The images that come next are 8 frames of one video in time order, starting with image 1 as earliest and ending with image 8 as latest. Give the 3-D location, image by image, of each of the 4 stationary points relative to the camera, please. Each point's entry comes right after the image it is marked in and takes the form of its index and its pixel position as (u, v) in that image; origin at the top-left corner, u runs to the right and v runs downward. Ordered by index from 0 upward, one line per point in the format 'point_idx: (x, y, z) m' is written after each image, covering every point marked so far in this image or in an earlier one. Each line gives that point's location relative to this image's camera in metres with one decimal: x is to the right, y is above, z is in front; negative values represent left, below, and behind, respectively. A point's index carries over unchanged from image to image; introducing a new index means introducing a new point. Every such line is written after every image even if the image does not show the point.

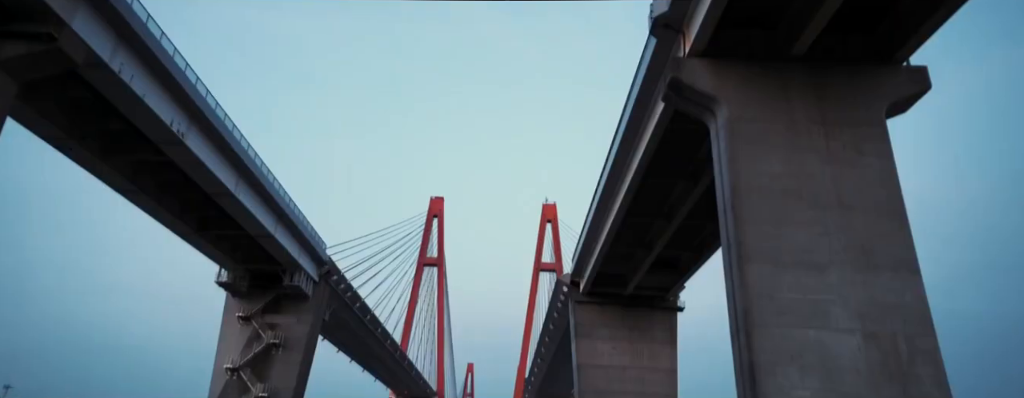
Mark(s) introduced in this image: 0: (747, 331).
0: (+7.2, -3.9, +19.5) m
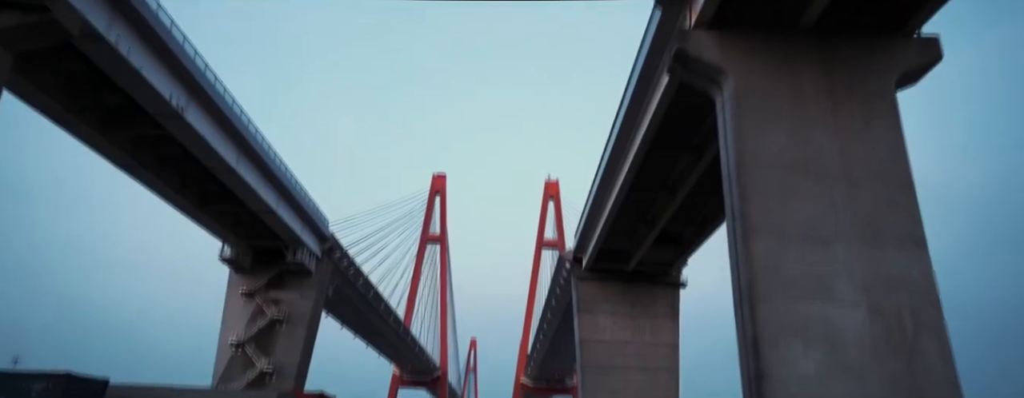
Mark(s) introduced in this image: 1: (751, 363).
0: (+7.2, -3.2, +19.3) m
1: (+7.1, -4.9, +19.2) m
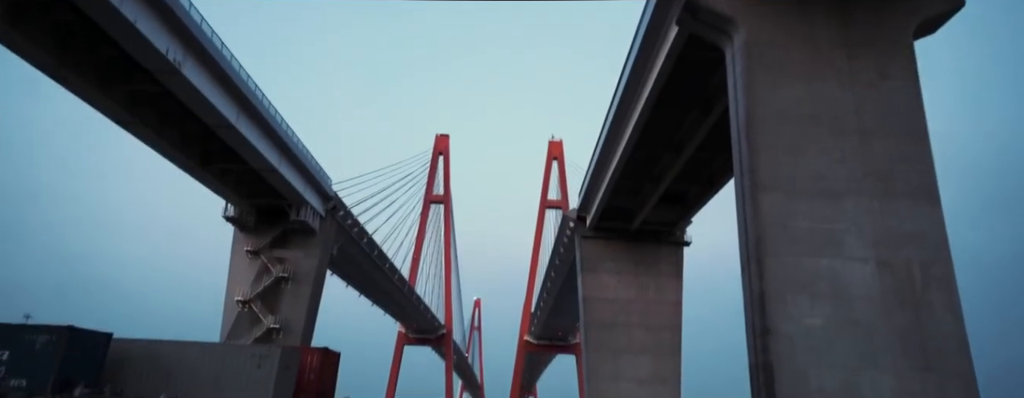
0: (+7.3, -1.8, +19.1) m
1: (+7.2, -3.6, +19.1) m
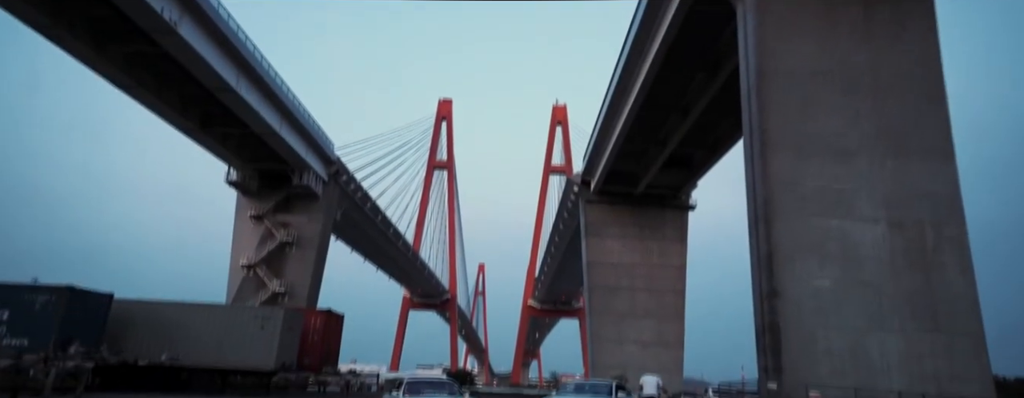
0: (+7.4, -0.6, +18.8) m
1: (+7.4, -2.4, +18.9) m
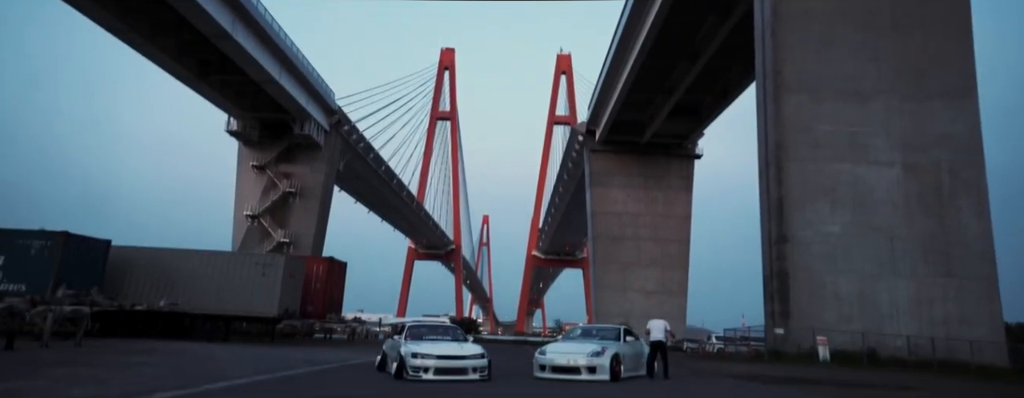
0: (+7.6, +1.0, +18.3) m
1: (+7.5, -0.8, +18.5) m
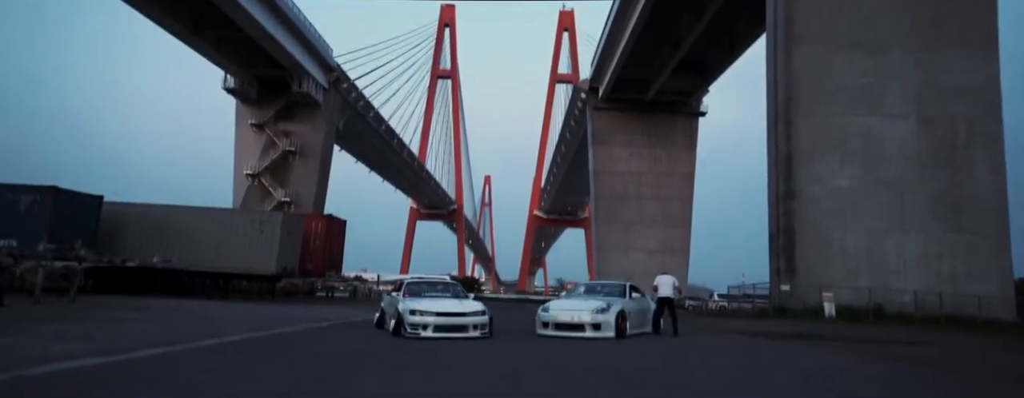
0: (+7.6, +2.2, +17.8) m
1: (+7.5, +0.5, +18.1) m
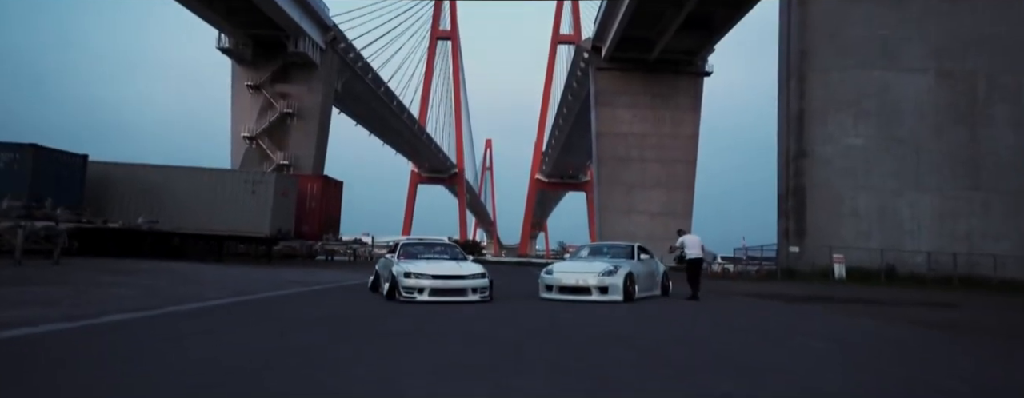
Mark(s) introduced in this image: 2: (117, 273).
0: (+7.6, +3.3, +17.0) m
1: (+7.6, +1.6, +17.5) m
2: (-7.4, -1.4, +12.1) m
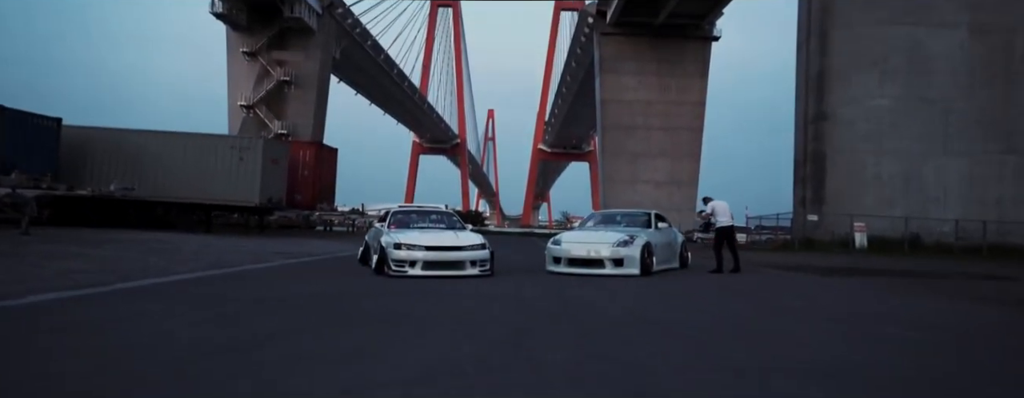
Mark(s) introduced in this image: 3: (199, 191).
0: (+7.7, +4.1, +15.9) m
1: (+7.6, +2.5, +16.4) m
2: (-7.3, -0.8, +11.3) m
3: (-9.6, +0.2, +19.9) m
